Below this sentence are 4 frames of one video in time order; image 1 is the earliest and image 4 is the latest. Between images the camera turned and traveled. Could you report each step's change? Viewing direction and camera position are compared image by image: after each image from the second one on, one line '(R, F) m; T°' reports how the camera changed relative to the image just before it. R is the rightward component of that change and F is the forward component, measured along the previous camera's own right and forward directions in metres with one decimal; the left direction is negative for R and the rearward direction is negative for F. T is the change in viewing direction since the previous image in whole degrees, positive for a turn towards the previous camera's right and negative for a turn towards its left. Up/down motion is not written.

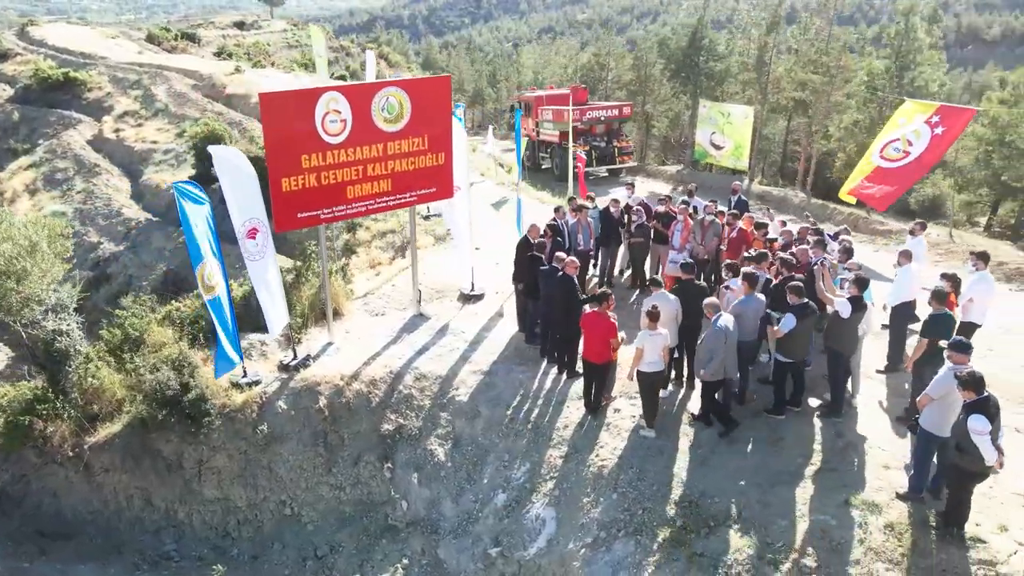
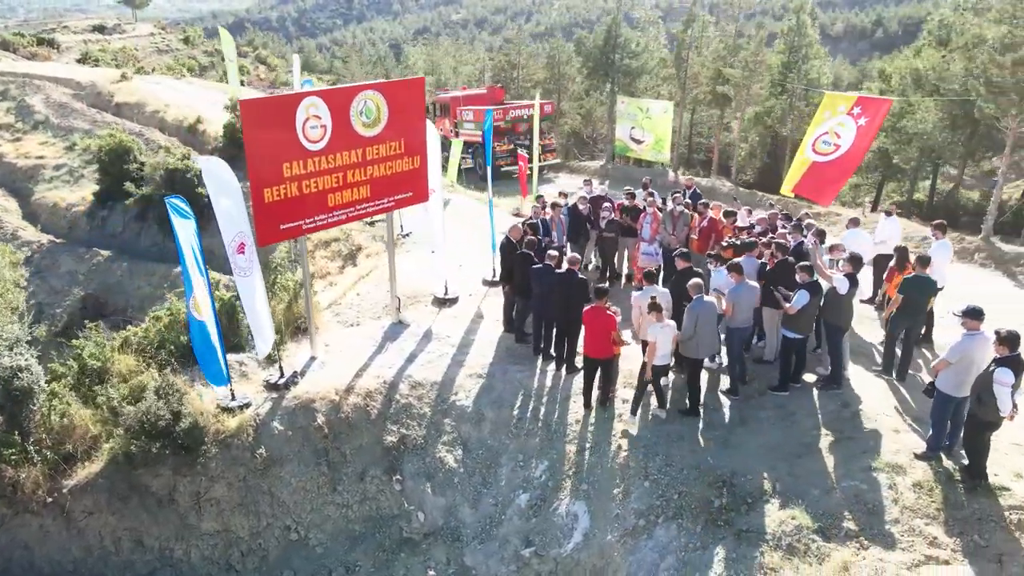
(-1.3, +0.1) m; +8°
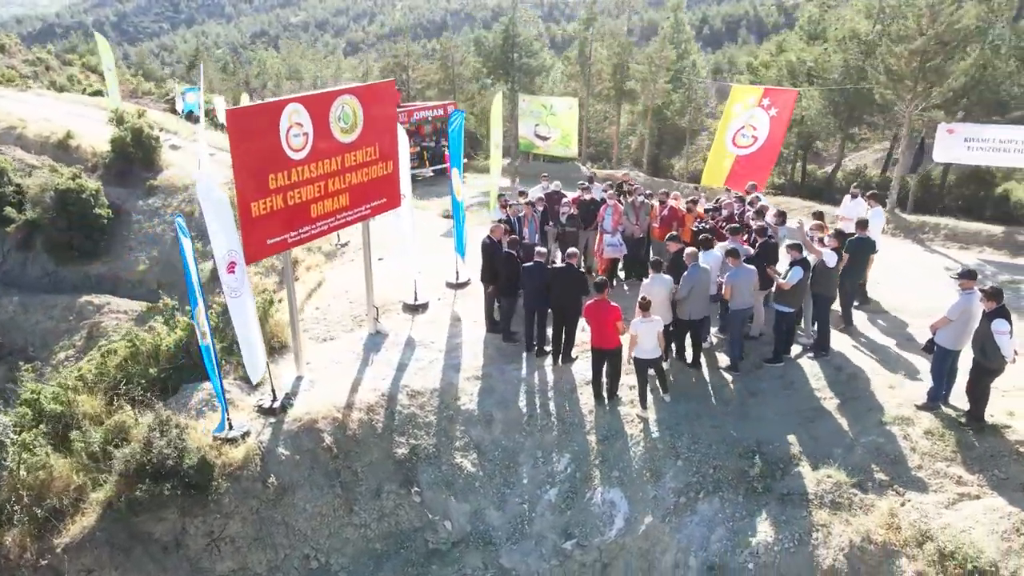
(-1.6, +0.1) m; +10°
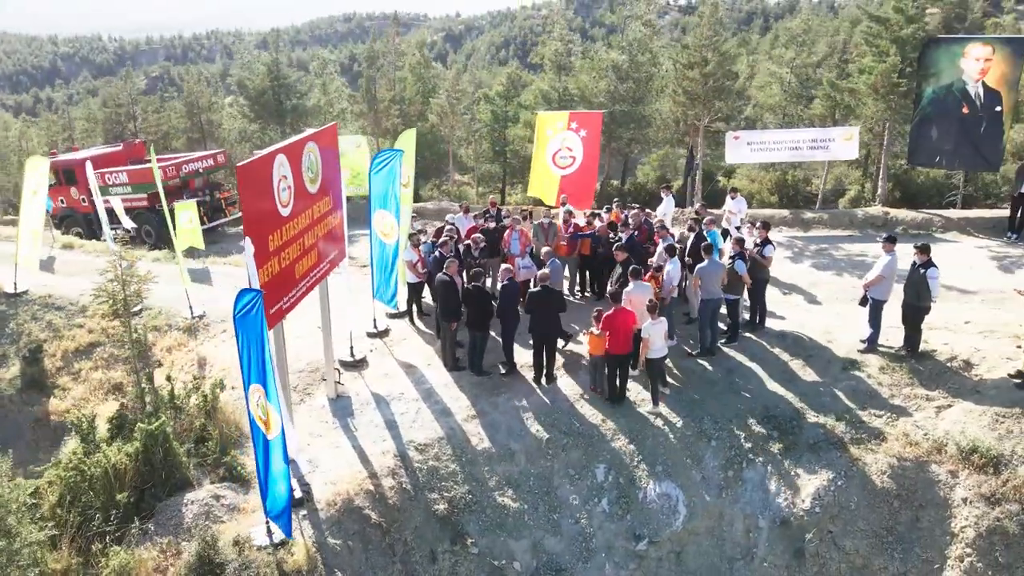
(-3.6, +0.7) m; +24°
